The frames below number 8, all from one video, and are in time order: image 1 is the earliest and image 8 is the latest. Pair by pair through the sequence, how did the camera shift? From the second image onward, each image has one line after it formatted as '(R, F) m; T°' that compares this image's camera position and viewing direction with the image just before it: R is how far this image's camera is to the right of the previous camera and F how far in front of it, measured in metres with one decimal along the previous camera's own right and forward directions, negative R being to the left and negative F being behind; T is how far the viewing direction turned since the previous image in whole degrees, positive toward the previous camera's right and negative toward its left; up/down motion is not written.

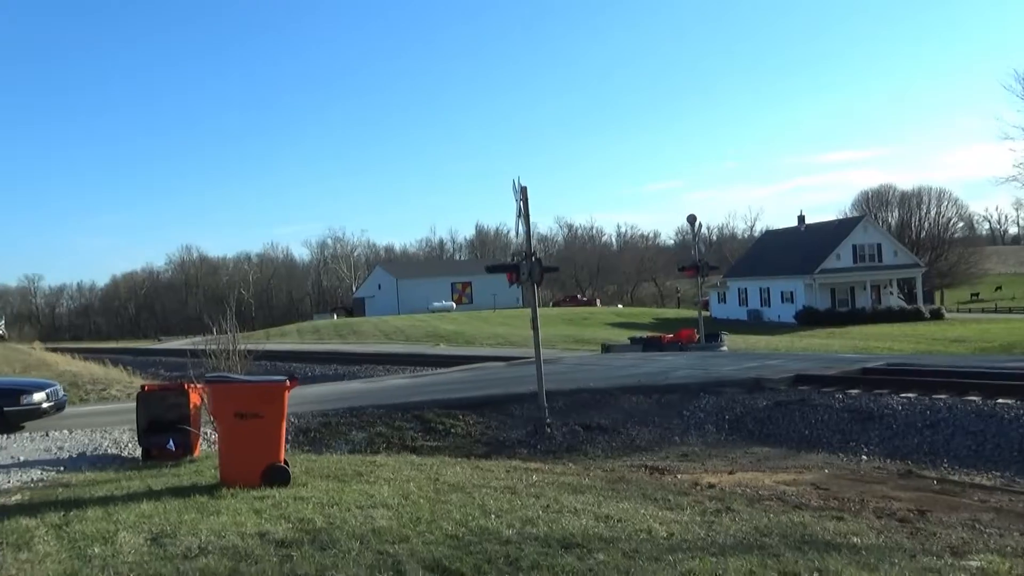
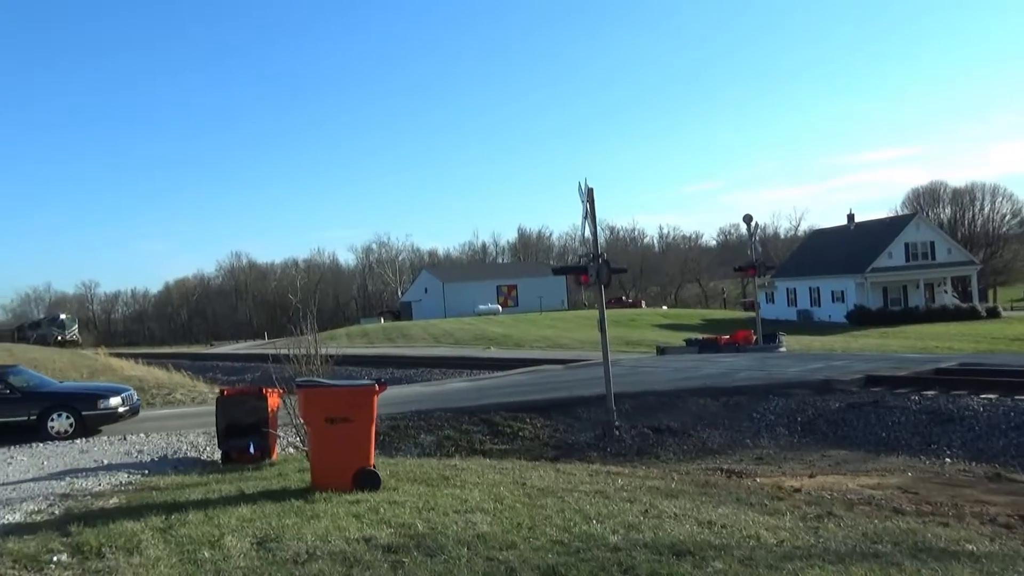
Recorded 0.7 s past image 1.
(-0.7, 0.0) m; -2°
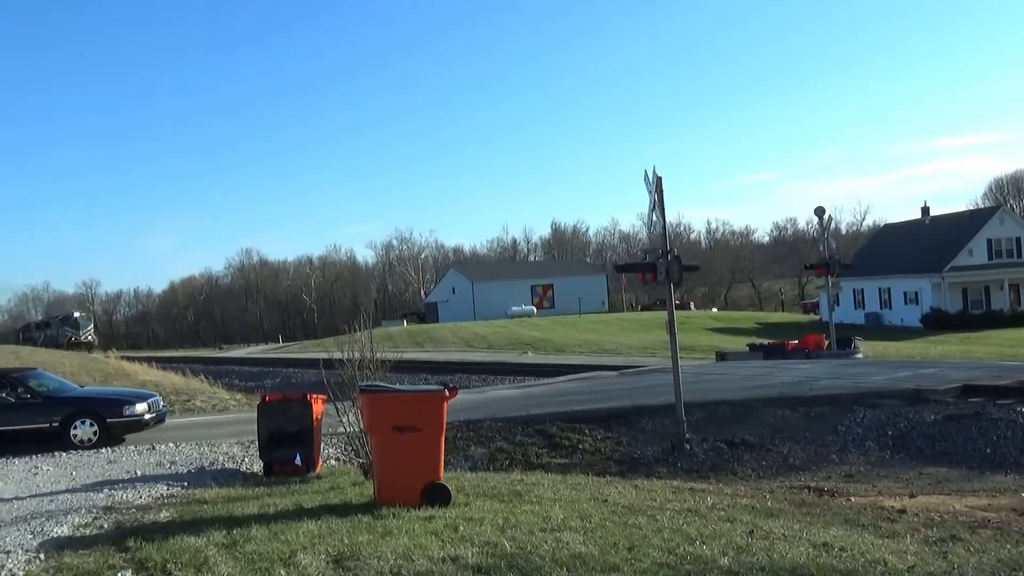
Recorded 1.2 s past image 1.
(-0.8, +1.1) m; 0°
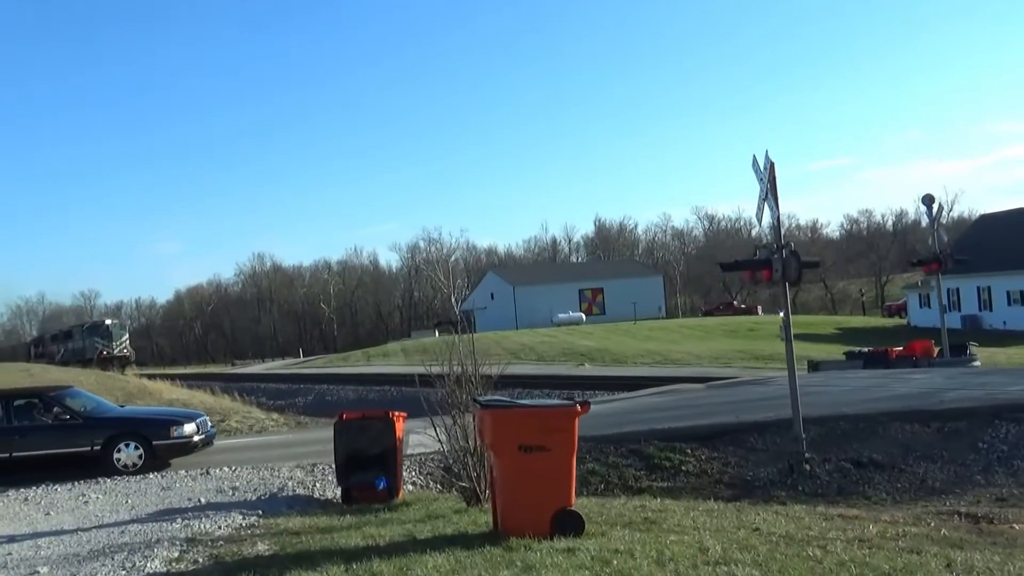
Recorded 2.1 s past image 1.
(-1.2, +1.3) m; -1°
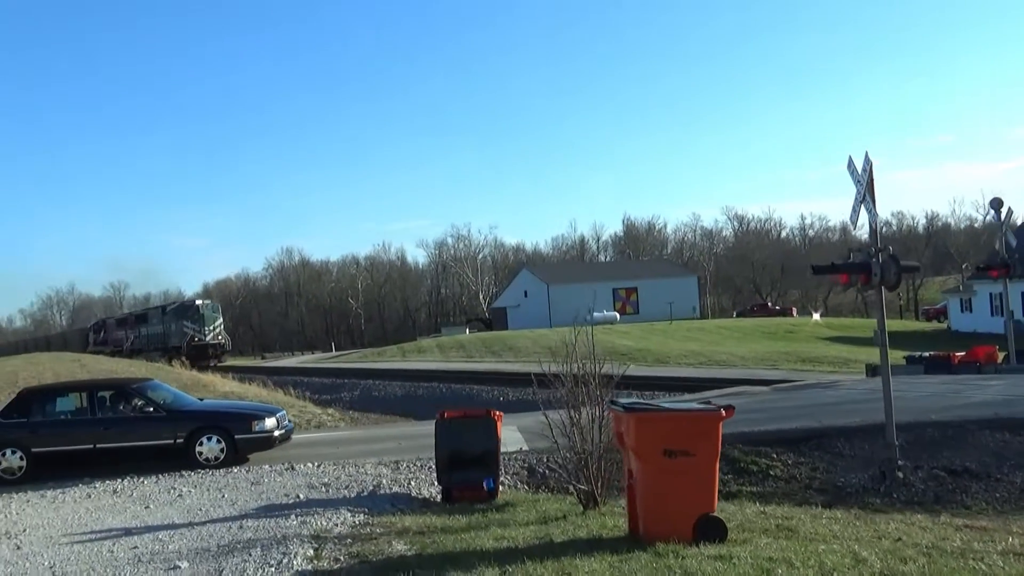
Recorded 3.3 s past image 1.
(-1.4, +0.2) m; 0°
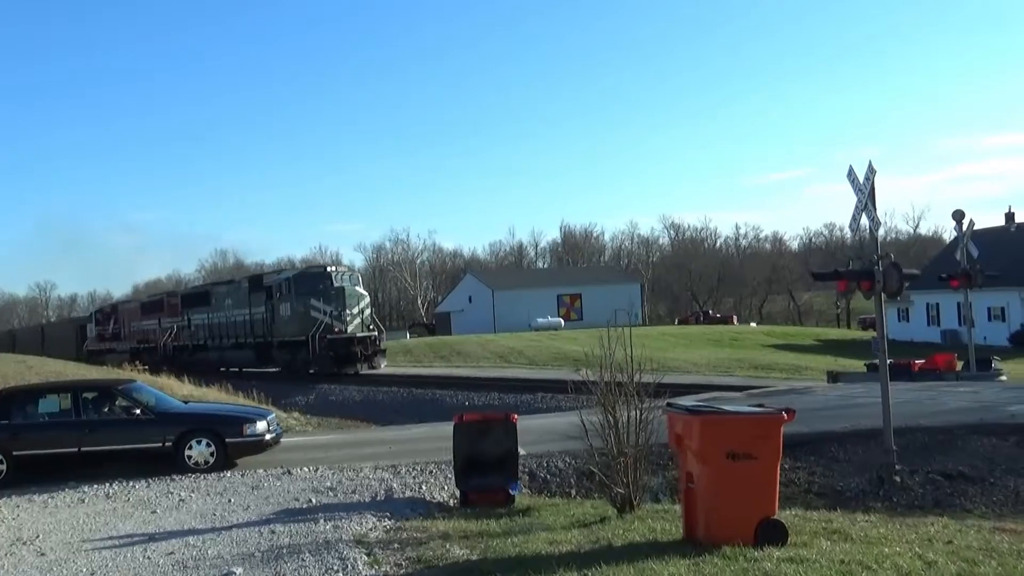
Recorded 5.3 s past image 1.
(-1.4, +0.3) m; +6°
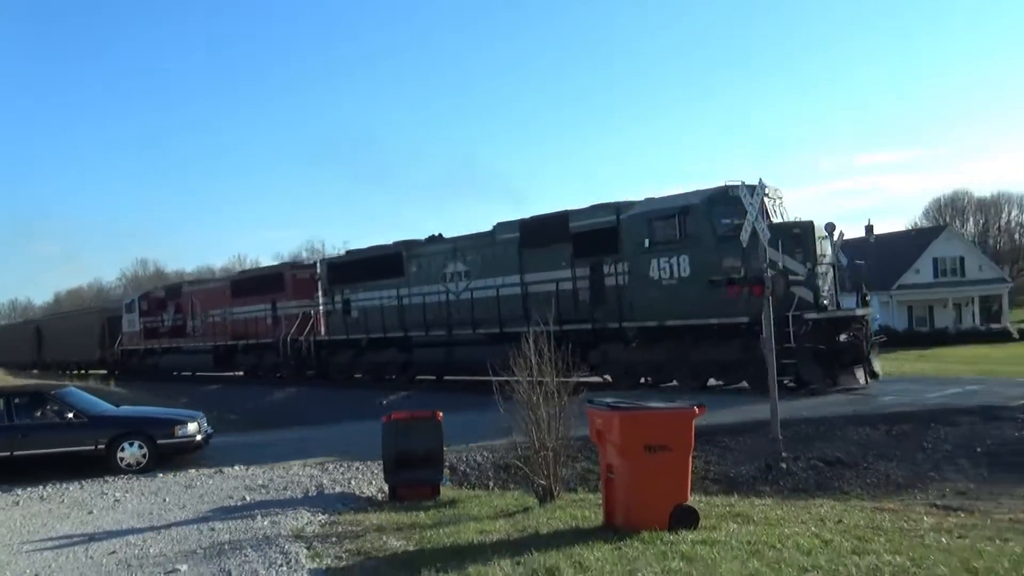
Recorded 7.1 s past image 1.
(-0.3, -0.6) m; +6°
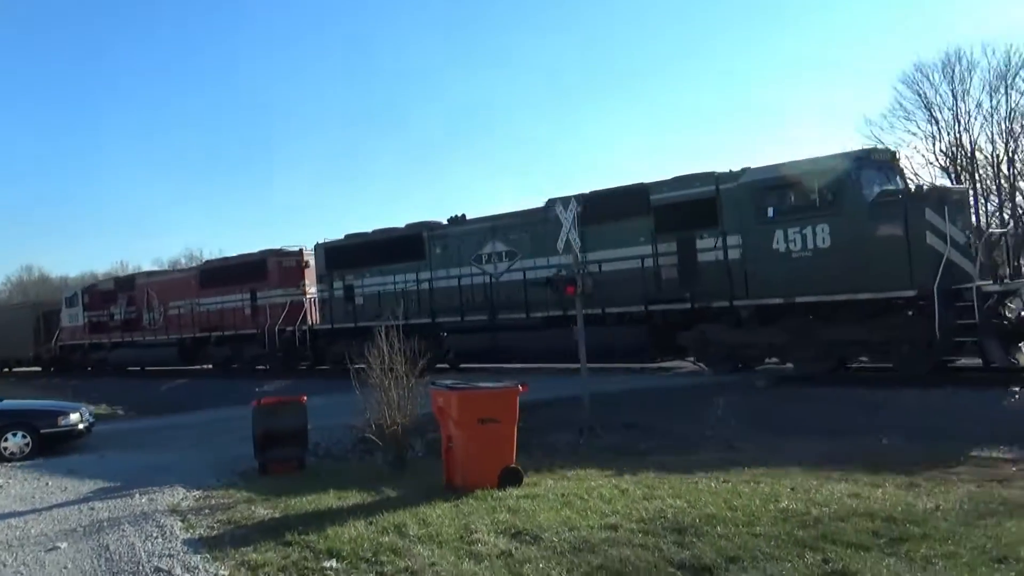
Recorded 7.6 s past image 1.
(+0.5, -1.6) m; +6°
